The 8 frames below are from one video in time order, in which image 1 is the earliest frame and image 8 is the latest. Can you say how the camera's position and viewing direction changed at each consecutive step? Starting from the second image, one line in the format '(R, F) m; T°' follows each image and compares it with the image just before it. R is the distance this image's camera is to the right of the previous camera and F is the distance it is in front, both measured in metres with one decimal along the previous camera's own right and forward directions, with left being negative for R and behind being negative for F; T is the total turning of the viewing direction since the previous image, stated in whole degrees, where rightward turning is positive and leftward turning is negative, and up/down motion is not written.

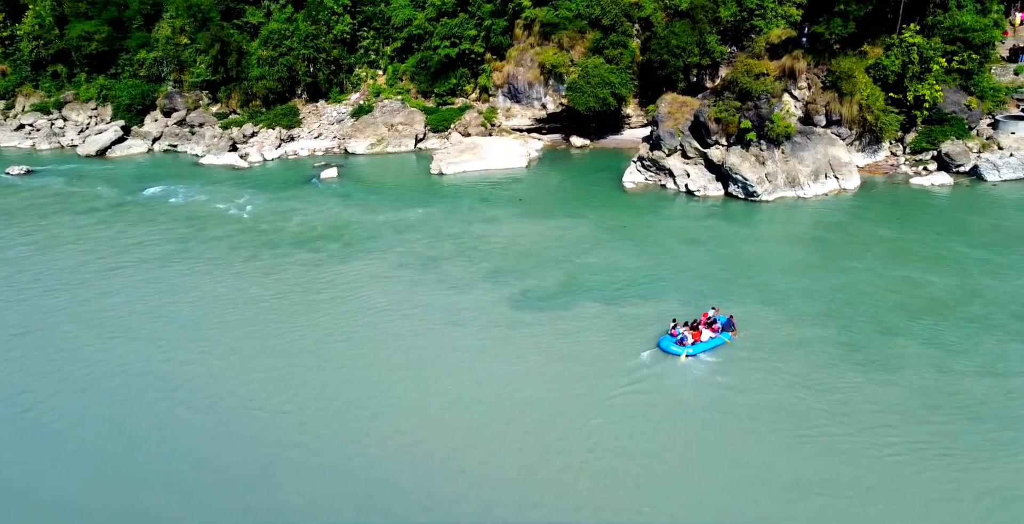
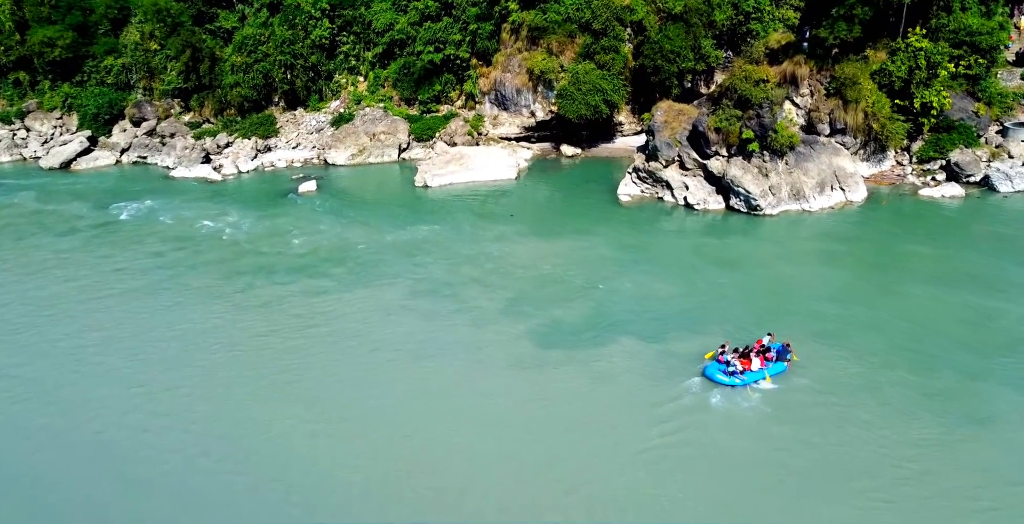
(-0.2, +2.0) m; +1°
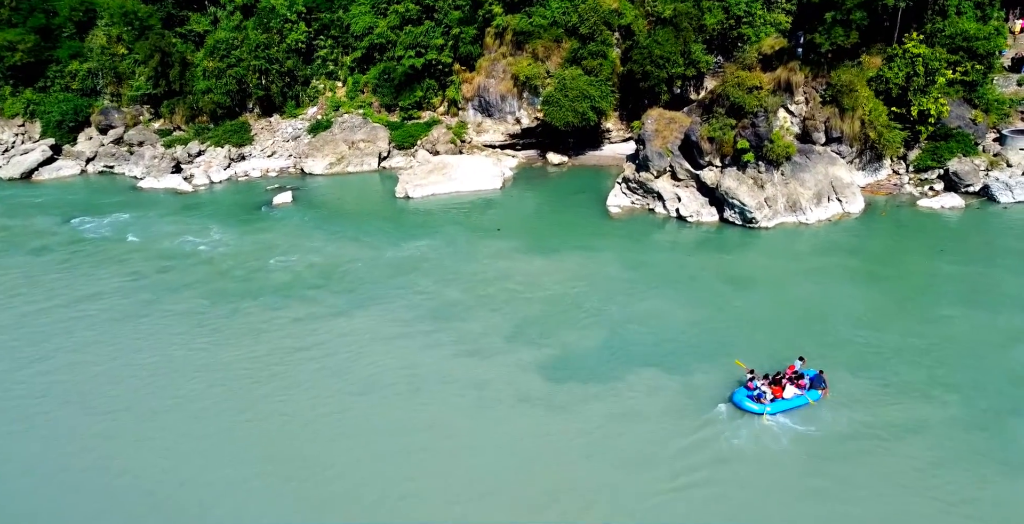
(-0.1, +1.5) m; +1°
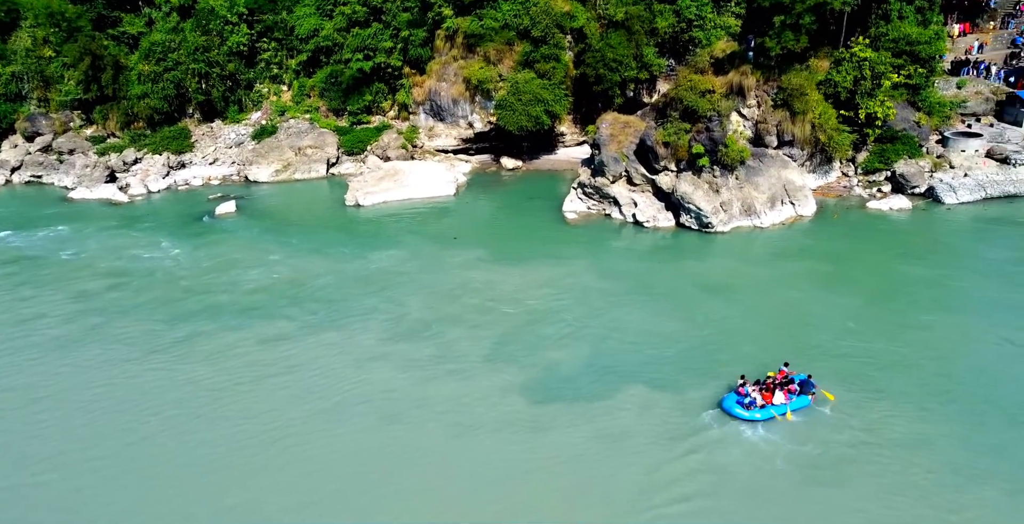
(-0.2, +0.7) m; +4°
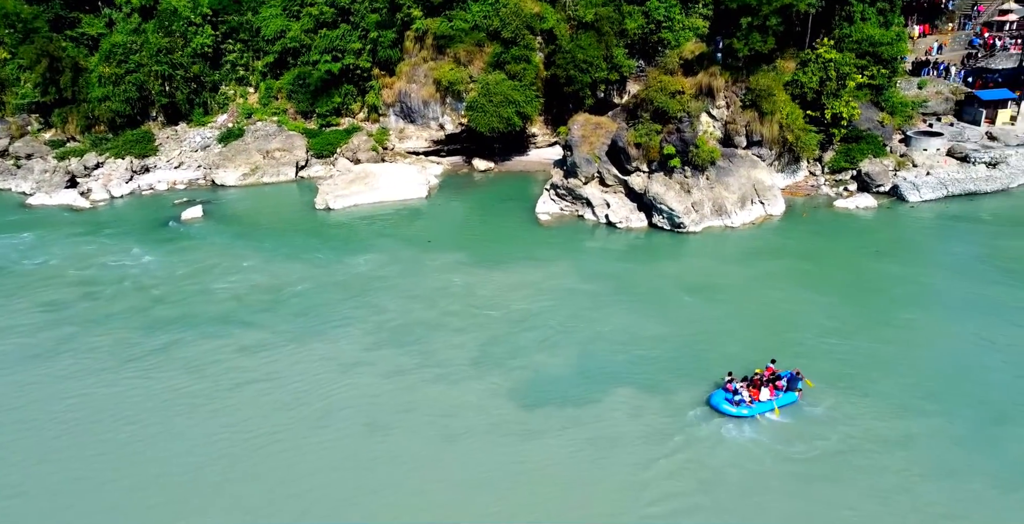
(-0.2, +0.1) m; +2°
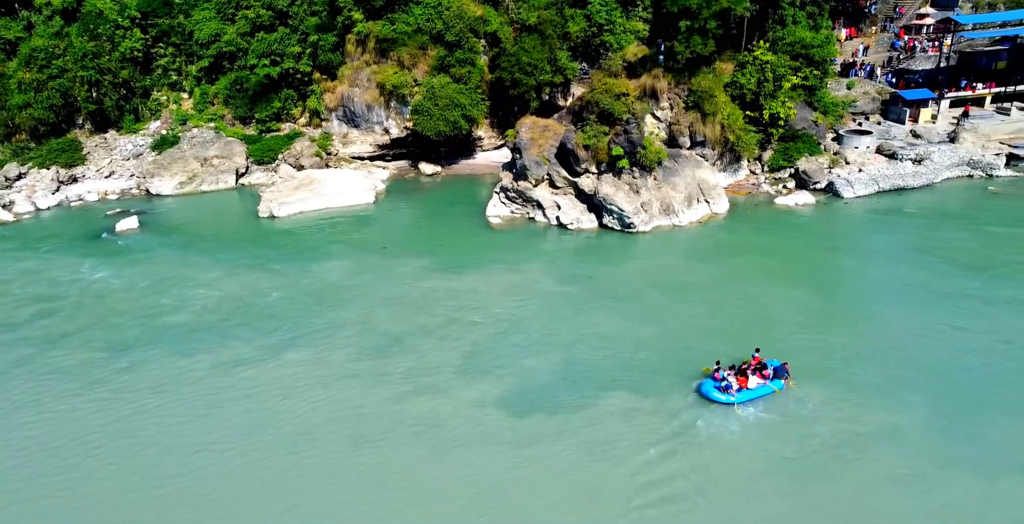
(-0.7, +0.1) m; +5°
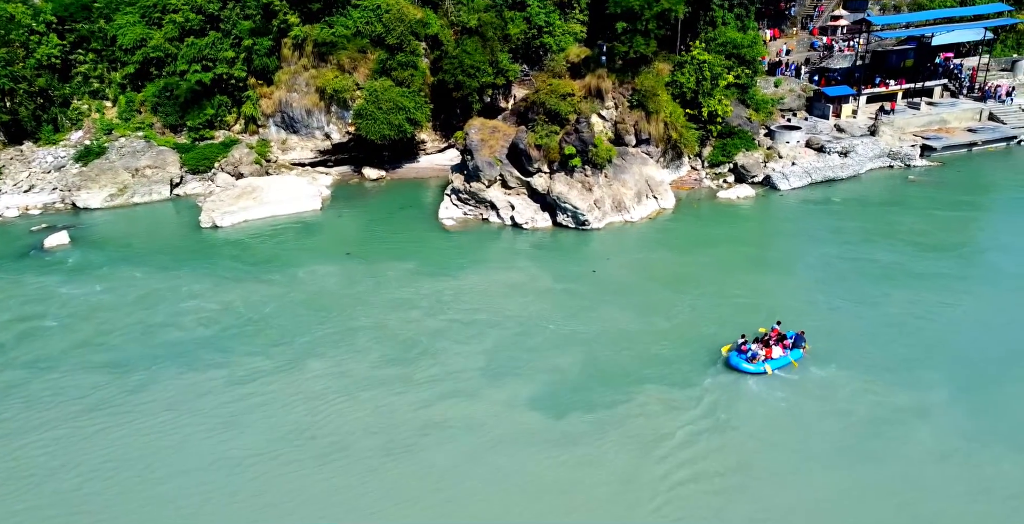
(-1.6, +0.1) m; +6°
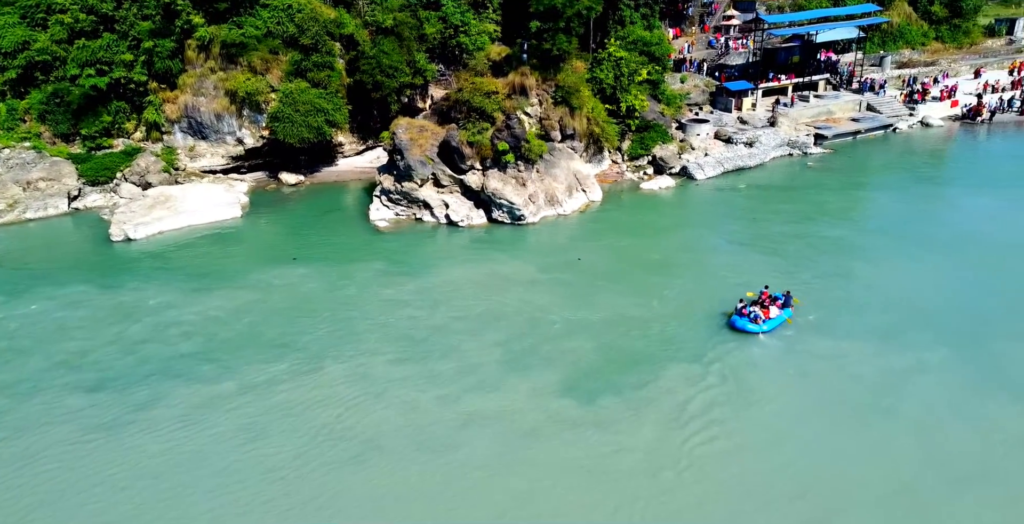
(-2.1, +0.3) m; +9°
